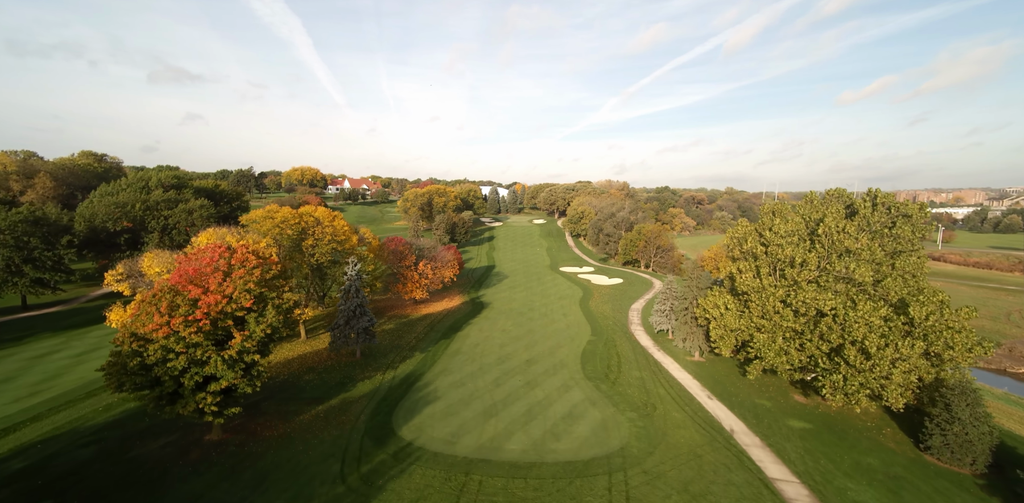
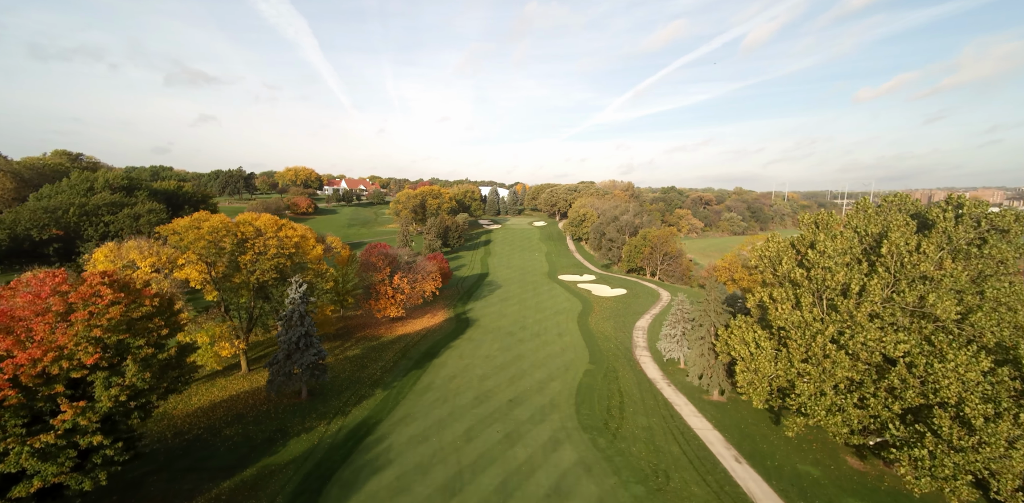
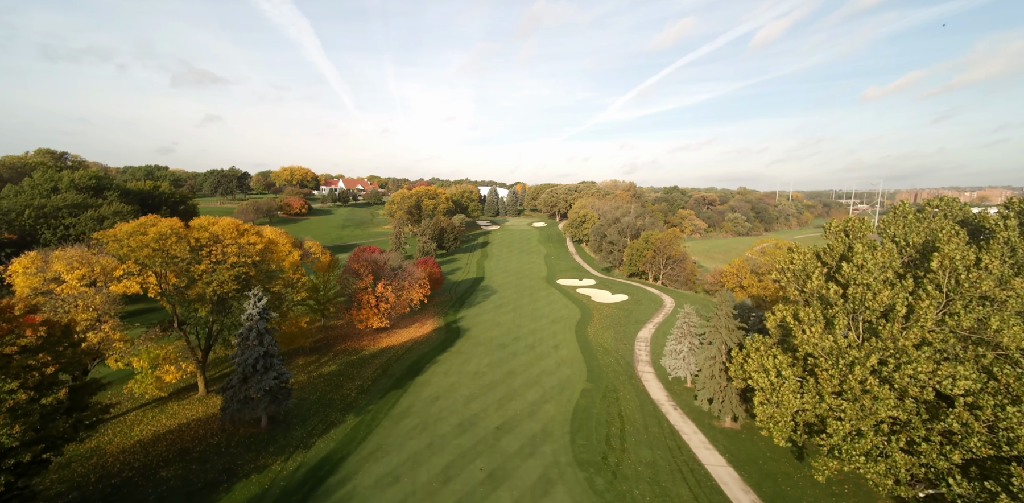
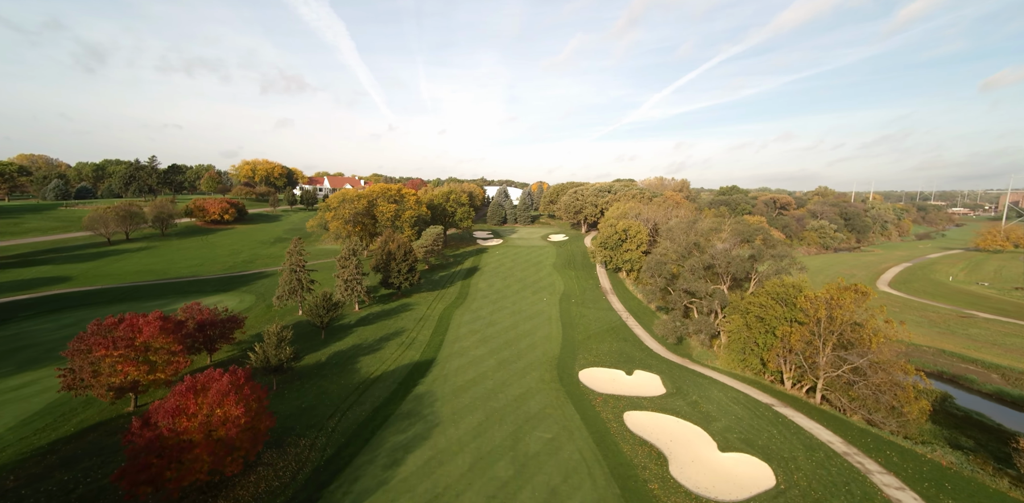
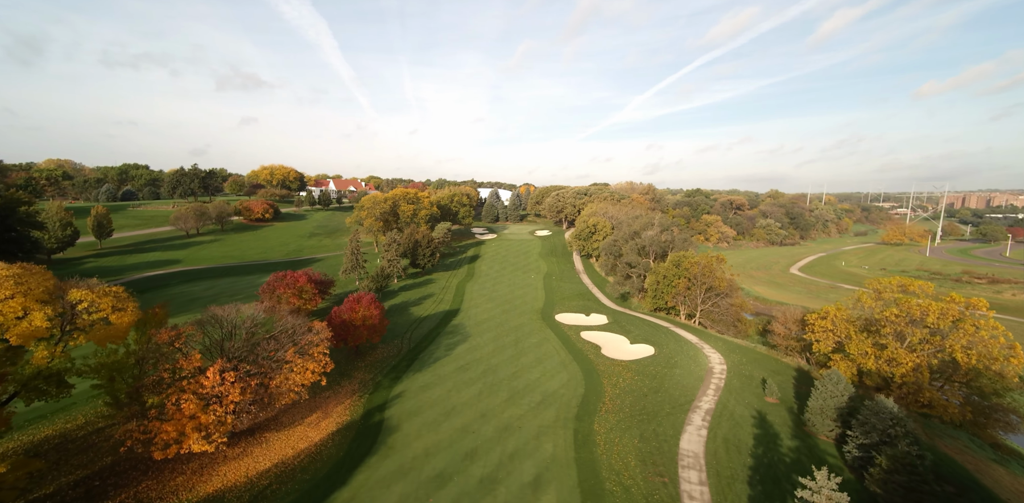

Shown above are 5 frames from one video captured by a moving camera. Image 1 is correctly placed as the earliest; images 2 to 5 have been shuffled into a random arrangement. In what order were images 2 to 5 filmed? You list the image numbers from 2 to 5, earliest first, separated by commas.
2, 3, 5, 4
